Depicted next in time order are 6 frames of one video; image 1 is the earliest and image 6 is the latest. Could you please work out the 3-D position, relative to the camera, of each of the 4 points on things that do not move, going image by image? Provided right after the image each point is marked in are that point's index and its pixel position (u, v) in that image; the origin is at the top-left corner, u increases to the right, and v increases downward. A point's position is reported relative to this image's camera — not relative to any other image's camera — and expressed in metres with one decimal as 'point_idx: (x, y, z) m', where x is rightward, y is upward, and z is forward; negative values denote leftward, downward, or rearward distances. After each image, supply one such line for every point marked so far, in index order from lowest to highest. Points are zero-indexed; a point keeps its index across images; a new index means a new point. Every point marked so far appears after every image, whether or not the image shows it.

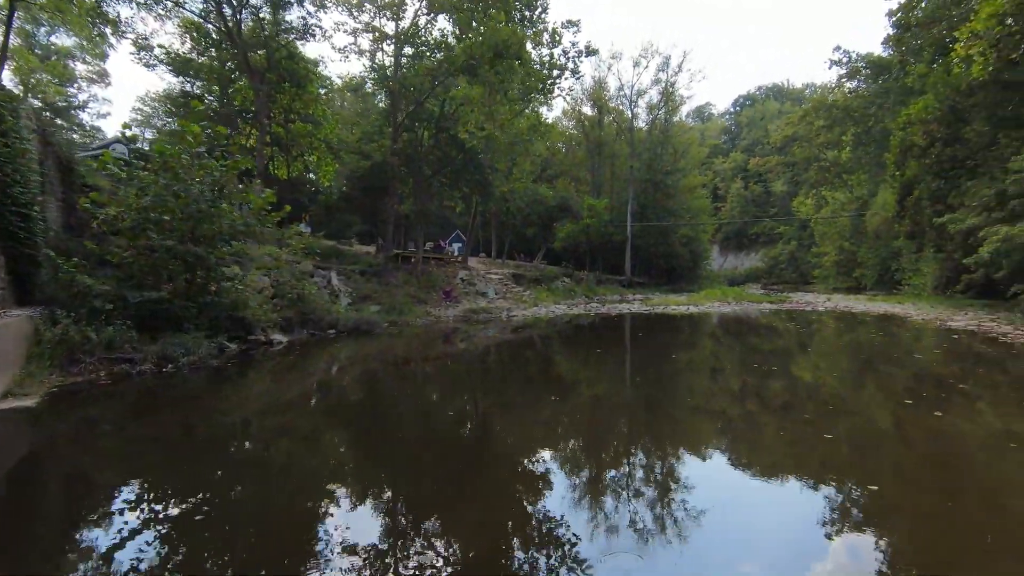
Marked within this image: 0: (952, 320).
0: (+11.2, -0.9, +14.5) m
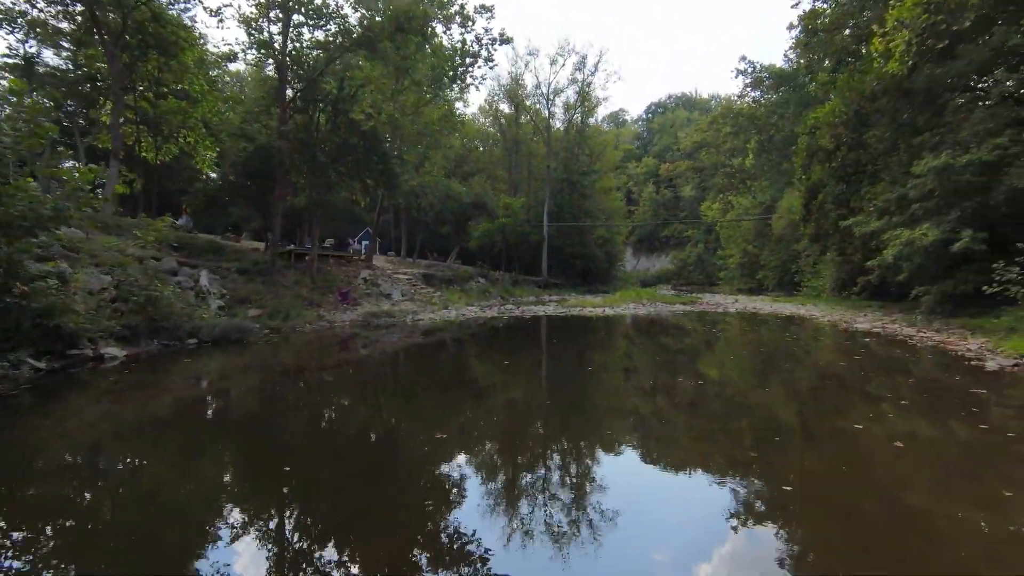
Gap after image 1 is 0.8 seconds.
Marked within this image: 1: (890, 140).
0: (+9.0, -0.9, +15.6) m
1: (+10.3, +4.0, +15.4) m
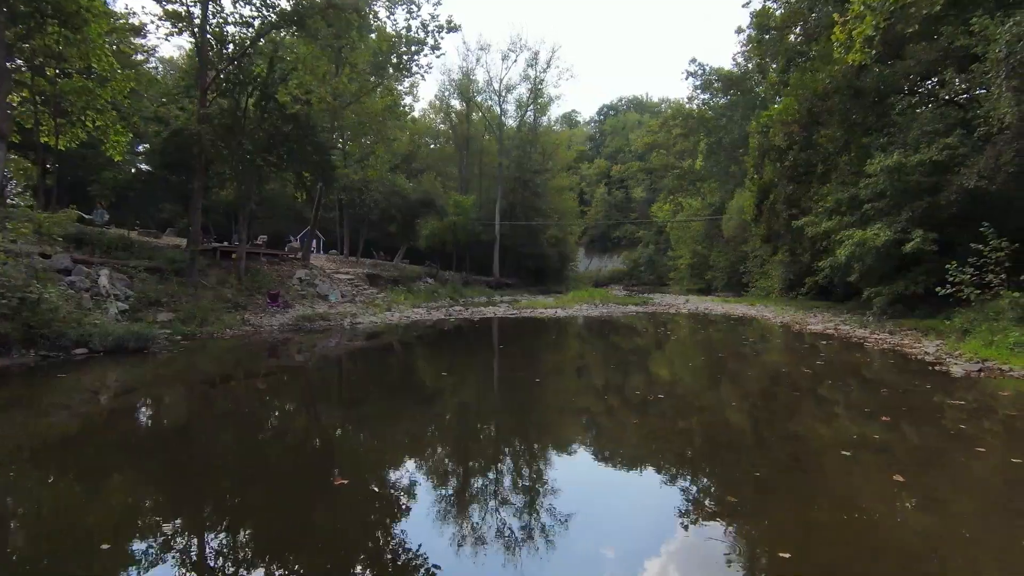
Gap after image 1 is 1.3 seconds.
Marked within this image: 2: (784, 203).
0: (+7.7, -0.9, +16.0) m
1: (+9.0, +4.0, +15.9) m
2: (+9.1, +2.9, +19.2) m
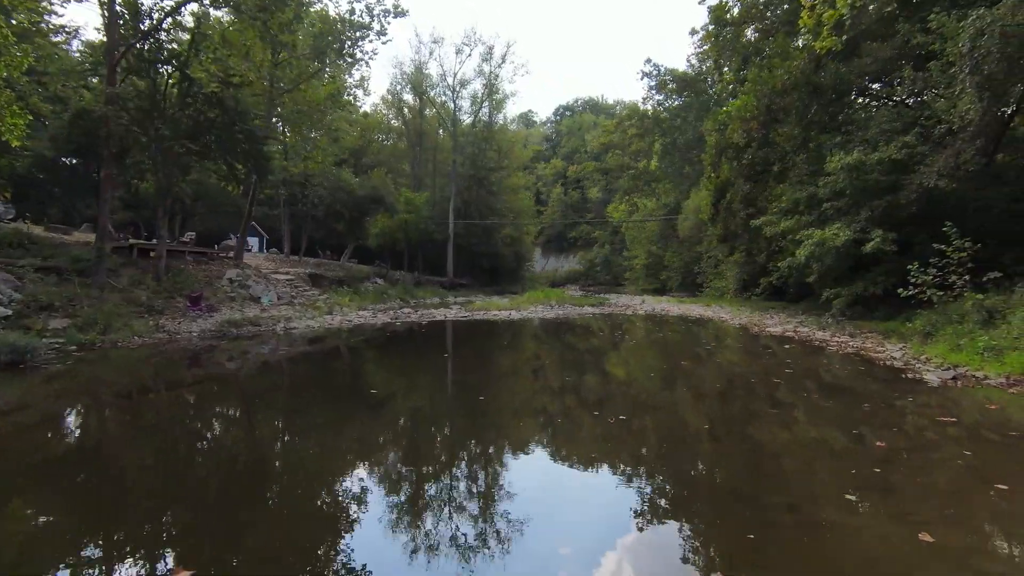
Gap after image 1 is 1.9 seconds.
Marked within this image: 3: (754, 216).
0: (+6.5, -0.9, +16.3) m
1: (+7.7, +4.0, +16.3) m
2: (+7.6, +2.9, +19.6) m
3: (+8.1, +2.4, +19.6) m
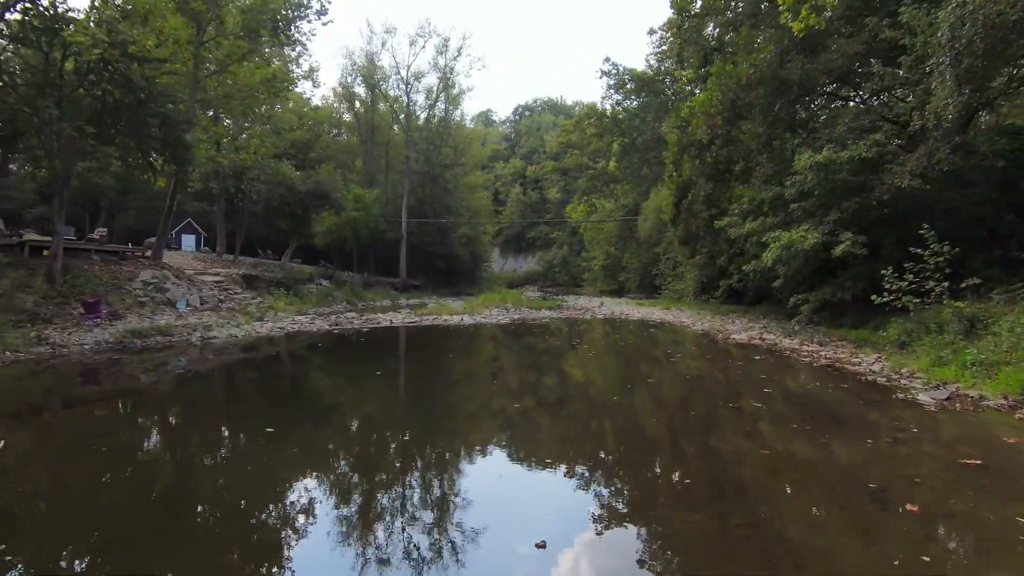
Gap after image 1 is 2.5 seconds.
0: (+5.3, -1.0, +16.4) m
1: (+6.5, +3.9, +16.5) m
2: (+6.2, +2.8, +19.8) m
3: (+6.6, +2.4, +19.8) m
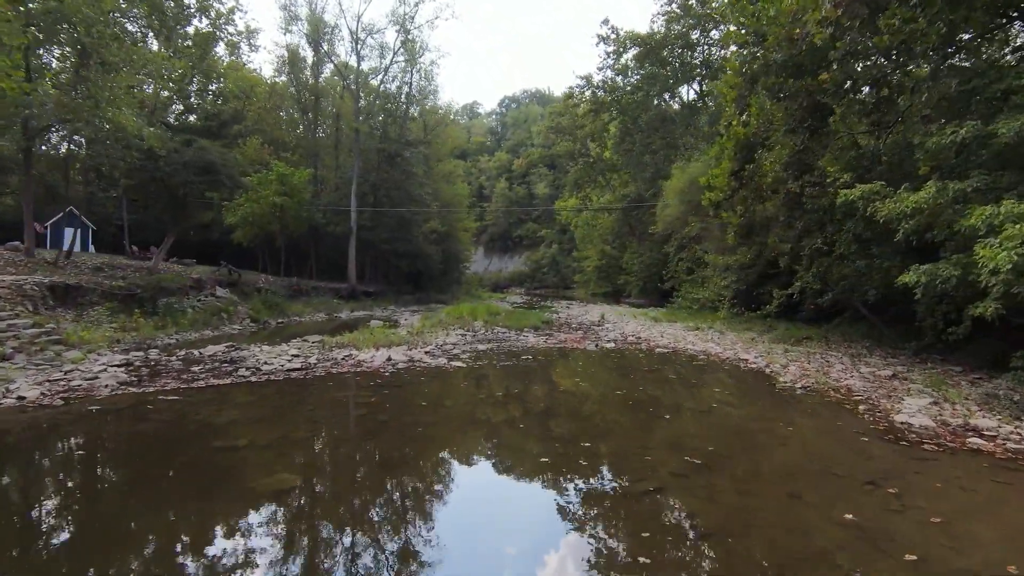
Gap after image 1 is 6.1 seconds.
0: (+4.8, -1.0, +14.5) m
1: (+6.1, +3.9, +14.7) m
2: (+5.7, +2.7, +18.0) m
3: (+6.1, +2.3, +18.0) m
